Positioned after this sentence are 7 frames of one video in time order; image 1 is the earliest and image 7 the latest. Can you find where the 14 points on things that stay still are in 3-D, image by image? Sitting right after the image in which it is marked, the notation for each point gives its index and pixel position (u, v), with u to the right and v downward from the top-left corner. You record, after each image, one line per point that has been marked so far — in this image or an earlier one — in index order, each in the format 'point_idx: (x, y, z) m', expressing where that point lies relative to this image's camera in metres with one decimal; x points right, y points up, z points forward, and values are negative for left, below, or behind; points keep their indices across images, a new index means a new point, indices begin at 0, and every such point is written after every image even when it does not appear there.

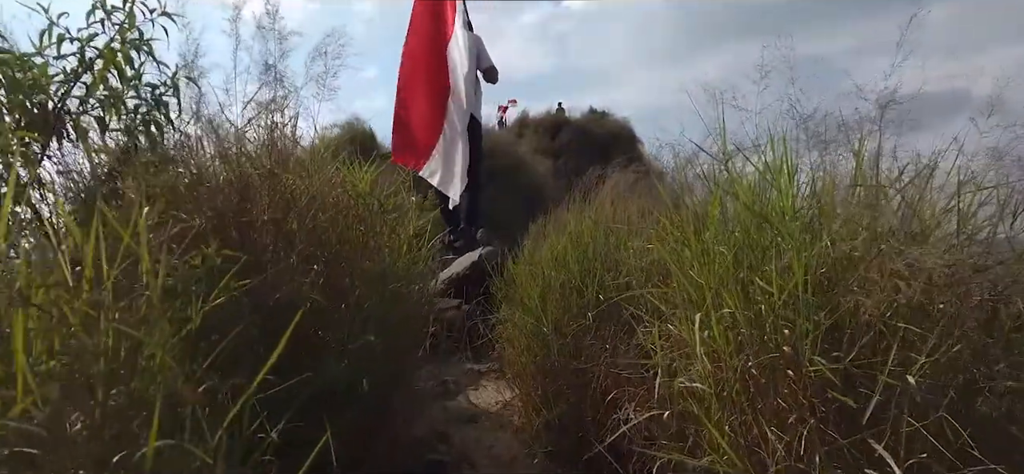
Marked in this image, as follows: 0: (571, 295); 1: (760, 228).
0: (+0.4, -0.4, +3.9) m
1: (+0.9, 0.0, +2.2) m
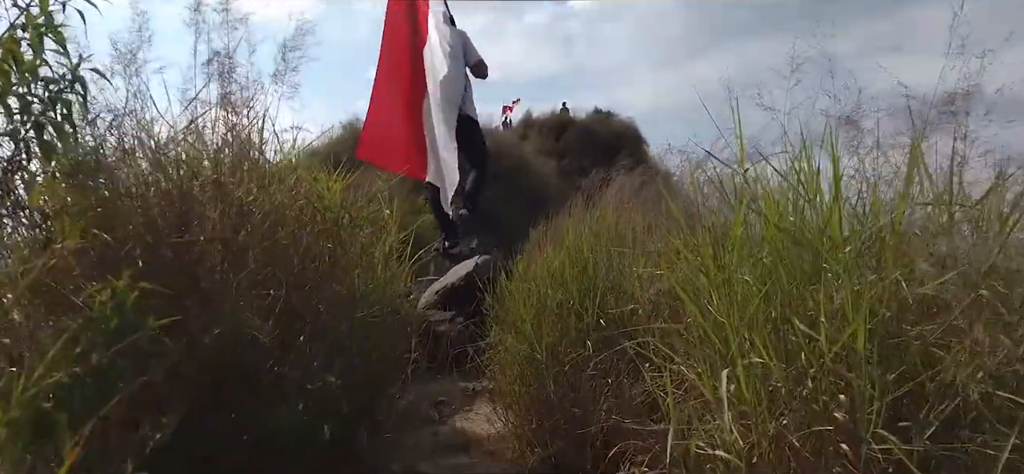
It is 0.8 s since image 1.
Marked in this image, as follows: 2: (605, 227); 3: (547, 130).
0: (+0.3, -0.5, +3.4) m
1: (+0.8, -0.1, +1.8) m
2: (+0.6, 0.0, +4.1) m
3: (+0.6, +2.1, +12.4) m
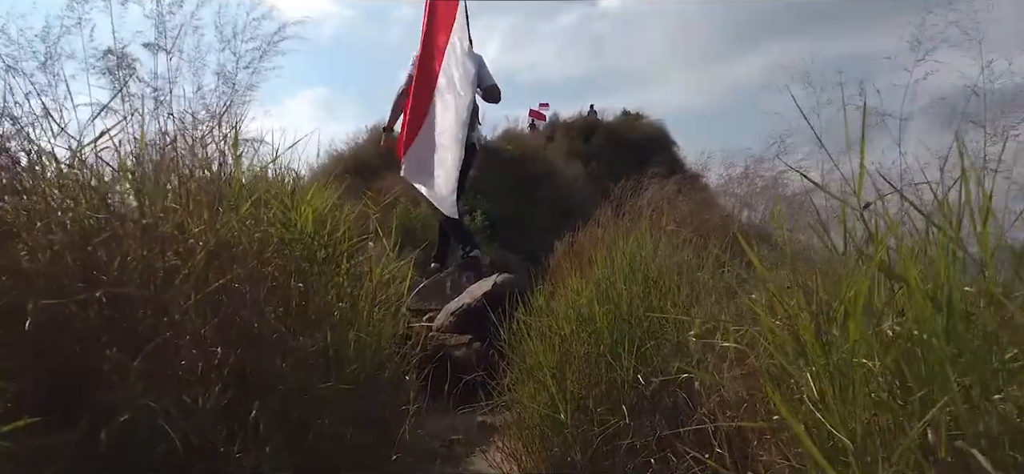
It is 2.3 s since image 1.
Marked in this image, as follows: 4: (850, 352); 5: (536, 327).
0: (+0.4, -0.6, +2.8) m
1: (+0.8, -0.2, +1.1) m
2: (+0.7, -0.1, +3.4) m
3: (+1.1, +1.9, +11.8) m
4: (+0.7, -0.3, +1.3) m
5: (+0.1, -0.5, +3.4) m
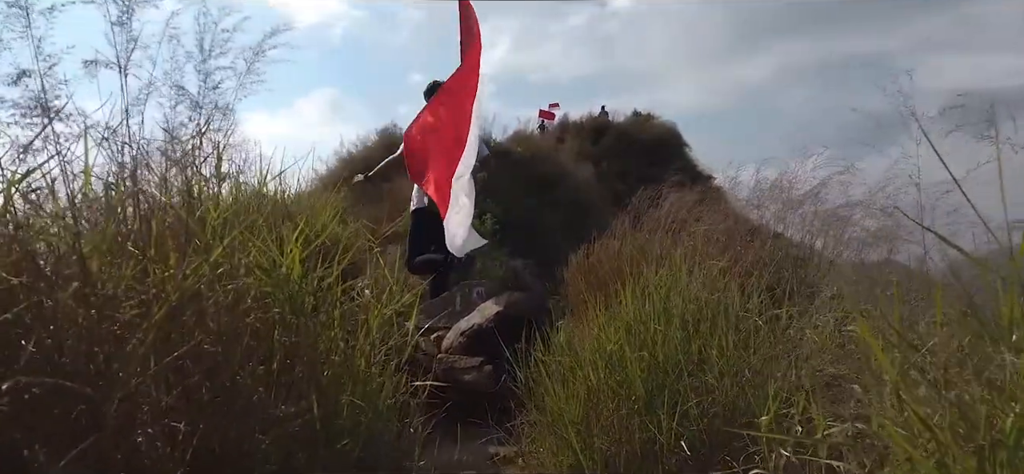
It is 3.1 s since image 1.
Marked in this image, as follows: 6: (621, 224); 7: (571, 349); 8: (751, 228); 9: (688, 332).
0: (+0.5, -0.7, +2.4) m
1: (+0.9, -0.3, +0.7) m
2: (+0.8, -0.3, +3.0) m
3: (+1.3, +1.7, +11.4) m
4: (+0.8, -0.4, +0.9) m
5: (+0.2, -0.7, +3.0) m
6: (+1.4, +0.2, +7.7) m
7: (+0.3, -0.6, +3.1) m
8: (+2.0, +0.1, +5.1) m
9: (+0.8, -0.4, +2.7) m
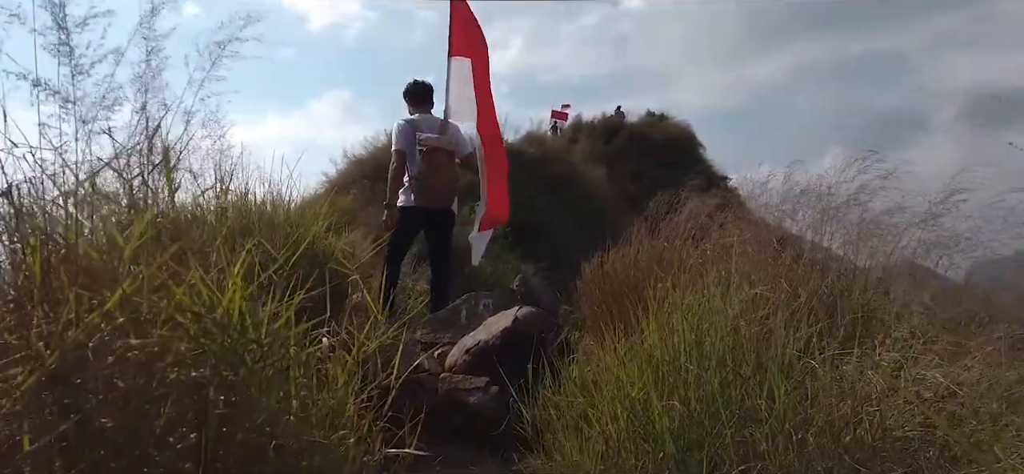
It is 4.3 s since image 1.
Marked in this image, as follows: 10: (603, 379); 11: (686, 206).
0: (+0.5, -0.8, +2.0) m
1: (+0.8, -0.4, +0.3) m
2: (+0.8, -0.3, +2.6) m
3: (+1.5, +1.6, +10.9) m
4: (+0.8, -0.5, +0.5) m
5: (+0.2, -0.7, +2.6) m
6: (+1.5, +0.1, +7.3) m
7: (+0.3, -0.7, +2.7) m
8: (+2.0, 0.0, +4.6) m
9: (+0.8, -0.5, +2.3) m
10: (+0.4, -0.6, +2.6) m
11: (+1.9, +0.3, +6.7) m
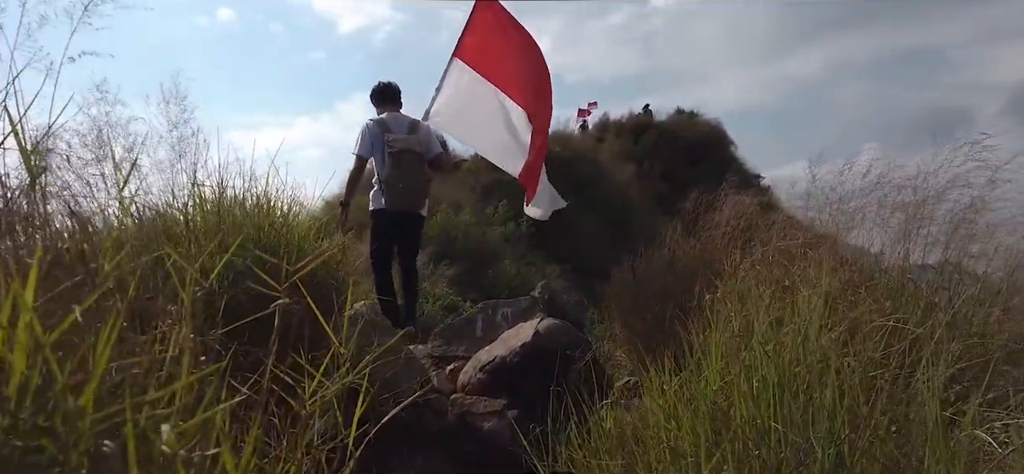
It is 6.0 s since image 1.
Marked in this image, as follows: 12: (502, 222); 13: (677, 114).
0: (+0.5, -0.8, +1.2) m
1: (+0.8, -0.4, -0.5) m
2: (+0.9, -0.3, +1.8) m
3: (+1.9, +1.6, +10.1) m
4: (+0.7, -0.5, -0.3) m
5: (+0.3, -0.7, +1.8) m
6: (+1.7, +0.1, +6.5) m
7: (+0.4, -0.7, +2.0) m
8: (+2.1, 0.0, +3.8) m
9: (+0.8, -0.5, +1.5) m
10: (+0.4, -0.6, +1.9) m
11: (+2.1, +0.3, +5.9) m
12: (-0.1, +0.2, +7.9) m
13: (+2.7, +2.0, +10.1) m
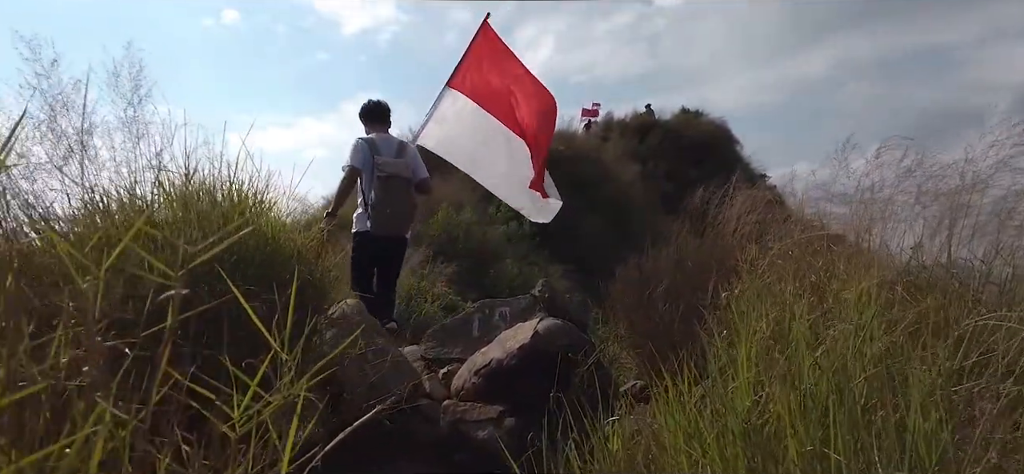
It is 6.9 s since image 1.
0: (+0.4, -0.8, +0.9) m
1: (+0.7, -0.4, -0.8) m
2: (+0.8, -0.3, +1.5) m
3: (+1.9, +1.7, +9.8) m
4: (+0.6, -0.4, -0.6) m
5: (+0.2, -0.7, +1.5) m
6: (+1.7, +0.1, +6.1) m
7: (+0.3, -0.6, +1.6) m
8: (+2.1, 0.0, +3.4) m
9: (+0.8, -0.5, +1.2) m
10: (+0.4, -0.6, +1.5) m
11: (+2.1, +0.4, +5.6) m
12: (-0.1, +0.2, +7.5) m
13: (+2.7, +2.0, +9.7) m
